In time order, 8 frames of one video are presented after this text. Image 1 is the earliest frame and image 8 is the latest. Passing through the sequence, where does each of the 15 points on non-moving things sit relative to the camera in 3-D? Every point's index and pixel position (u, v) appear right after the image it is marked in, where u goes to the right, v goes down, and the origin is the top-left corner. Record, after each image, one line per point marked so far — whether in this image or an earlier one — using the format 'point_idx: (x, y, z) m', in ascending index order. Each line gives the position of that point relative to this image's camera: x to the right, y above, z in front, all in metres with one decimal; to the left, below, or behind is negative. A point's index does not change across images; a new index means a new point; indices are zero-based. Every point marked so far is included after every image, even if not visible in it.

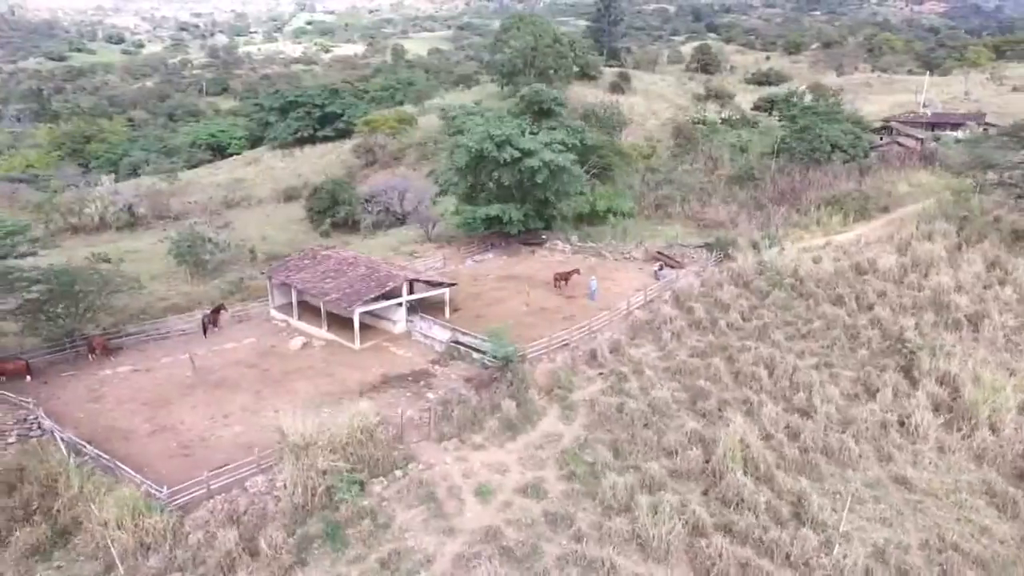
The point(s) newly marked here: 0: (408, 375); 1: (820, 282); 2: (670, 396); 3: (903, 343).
0: (-2.6, -2.2, +16.0) m
1: (+9.3, +0.2, +19.0) m
2: (+3.6, -2.4, +14.2) m
3: (+9.9, -1.4, +15.7) m
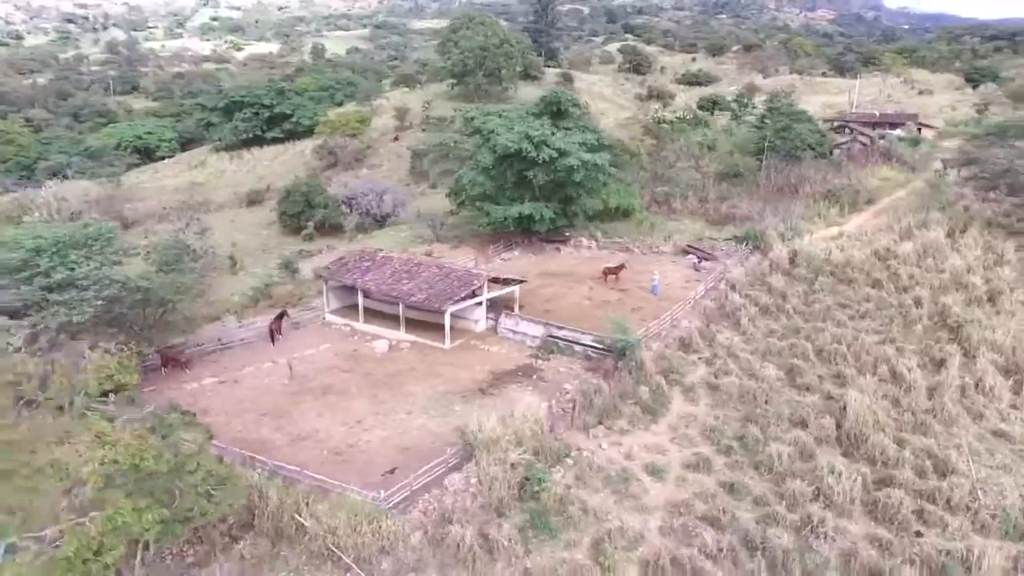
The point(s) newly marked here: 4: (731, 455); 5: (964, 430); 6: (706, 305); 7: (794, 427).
0: (+0.1, -2.1, +16.6) m
1: (+11.5, +0.7, +21.0) m
2: (+6.5, -2.1, +15.5) m
3: (+12.5, -0.9, +17.8) m
4: (+4.5, -3.4, +12.9) m
5: (+10.0, -3.1, +13.8) m
6: (+6.0, -0.6, +19.4) m
7: (+6.2, -3.0, +13.8) m
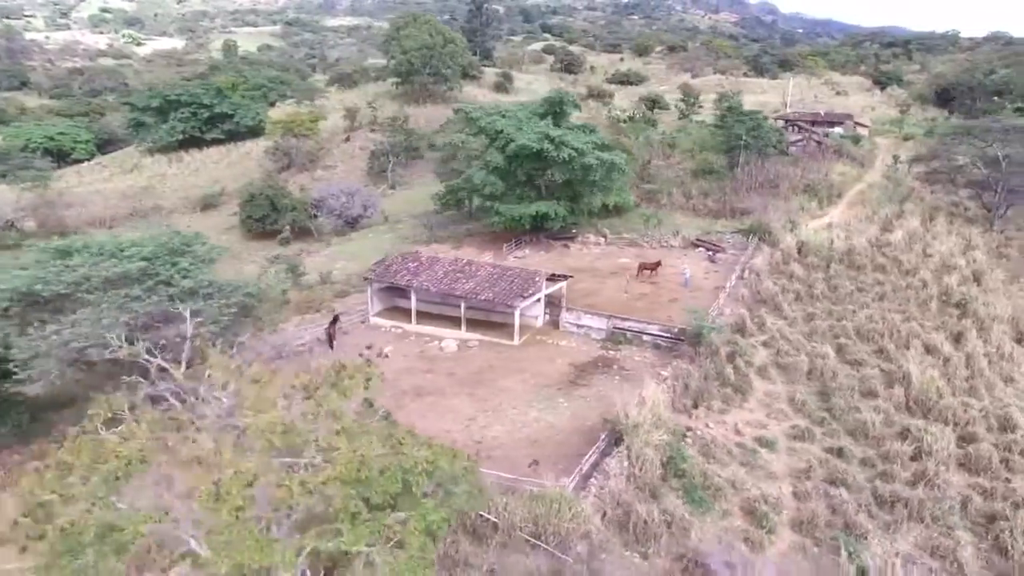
0: (+2.3, -2.0, +17.3) m
1: (+12.8, +1.2, +23.2) m
2: (+8.7, -1.8, +17.2) m
3: (+14.3, -0.3, +20.2) m
4: (+7.2, -3.1, +14.3) m
5: (+12.5, -2.6, +15.9) m
6: (+7.7, -0.2, +20.9) m
7: (+8.7, -2.7, +15.4) m
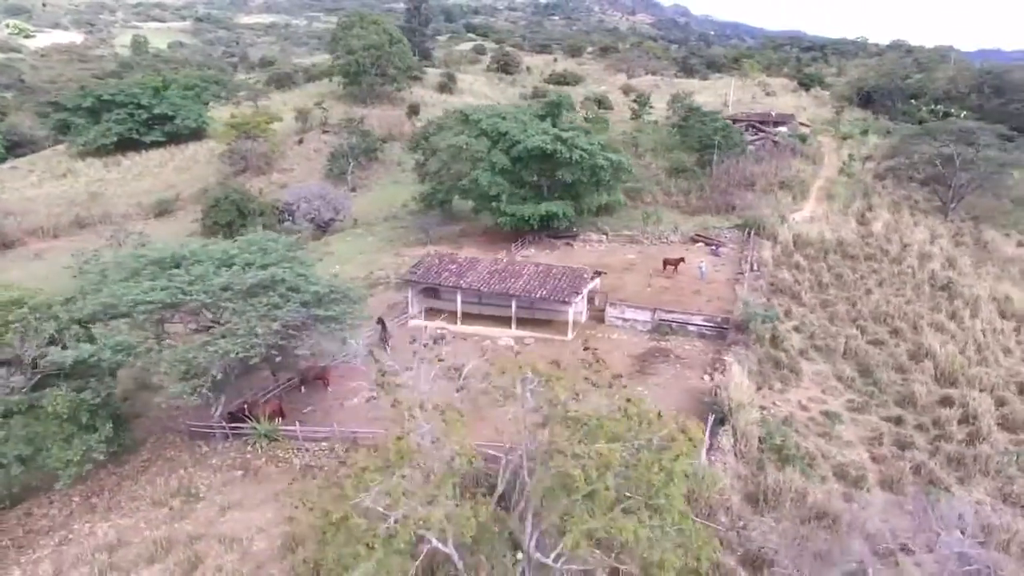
0: (+4.0, -1.8, +18.4) m
1: (+13.6, +1.7, +25.5) m
2: (+10.4, -1.4, +19.0) m
3: (+15.6, +0.3, +22.7) m
4: (+9.3, -2.8, +16.0) m
5: (+14.4, -2.1, +18.2) m
6: (+8.9, +0.1, +22.6) m
7: (+10.7, -2.3, +17.3) m
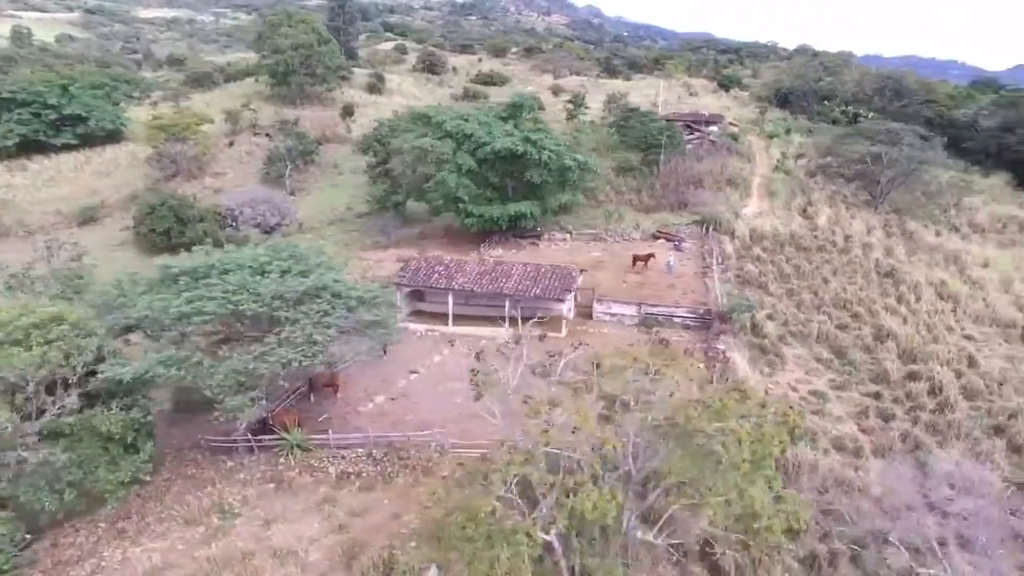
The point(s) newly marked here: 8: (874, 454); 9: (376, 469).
0: (+4.0, -1.7, +19.3) m
1: (+12.5, +2.2, +27.5) m
2: (+10.3, -1.0, +20.7) m
3: (+14.8, +0.8, +25.0) m
4: (+9.6, -2.4, +17.5) m
5: (+14.3, -1.6, +20.4) m
6: (+8.2, +0.4, +24.0) m
7: (+10.8, -1.9, +19.0) m
8: (+8.4, -3.8, +14.5) m
9: (-2.8, -3.7, +12.9) m
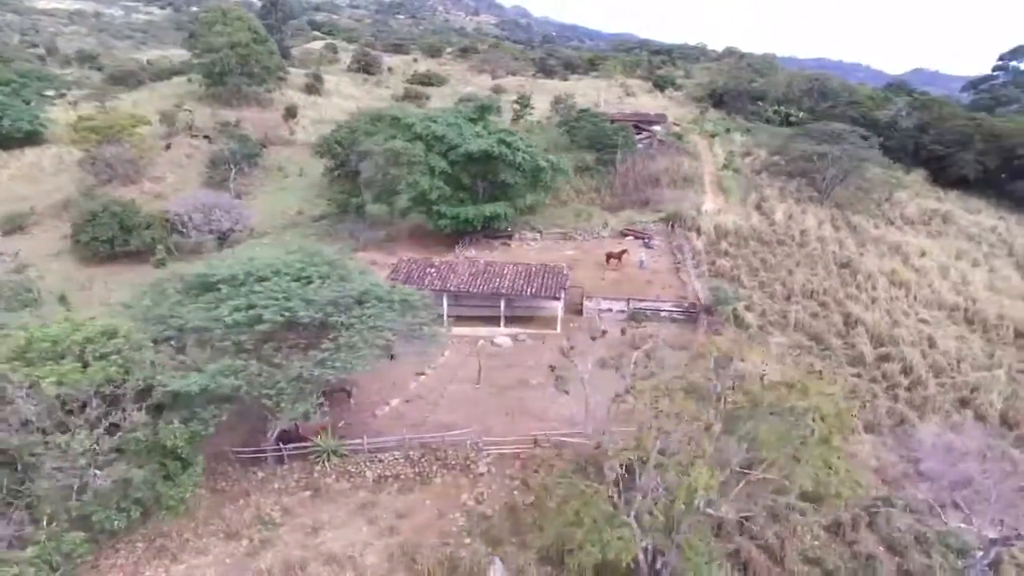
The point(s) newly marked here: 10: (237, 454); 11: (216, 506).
0: (+4.0, -1.6, +20.1) m
1: (+11.5, +2.6, +29.2) m
2: (+10.0, -0.7, +22.1) m
3: (+14.1, +1.2, +26.9) m
4: (+9.7, -2.1, +18.9) m
5: (+14.1, -1.1, +22.3) m
6: (+7.6, +0.6, +25.3) m
7: (+10.7, -1.6, +20.5) m
8: (+8.9, -3.6, +15.8) m
9: (-2.0, -3.8, +13.0) m
10: (-5.7, -3.5, +13.1) m
11: (-5.8, -4.3, +12.2) m
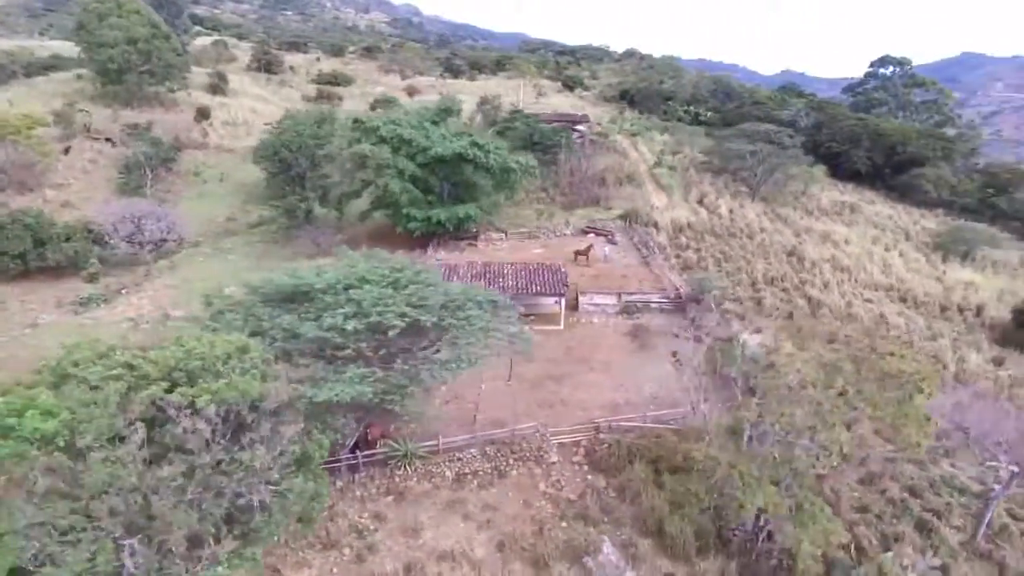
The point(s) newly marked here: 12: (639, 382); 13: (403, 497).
0: (+4.2, -1.4, +21.4) m
1: (+10.0, +3.1, +31.6) m
2: (+9.8, -0.3, +24.4) m
3: (+13.0, +1.9, +29.8) m
4: (+10.1, -1.7, +21.2) m
5: (+13.8, -0.5, +25.2) m
6: (+6.9, +1.0, +27.1) m
7: (+10.8, -1.1, +22.9) m
8: (+9.8, -3.1, +18.0) m
9: (-0.5, -3.8, +13.5) m
10: (-4.1, -3.7, +13.0) m
11: (-4.0, -4.5, +12.2) m
12: (+3.6, -2.7, +17.7) m
13: (-2.2, -4.2, +12.9) m
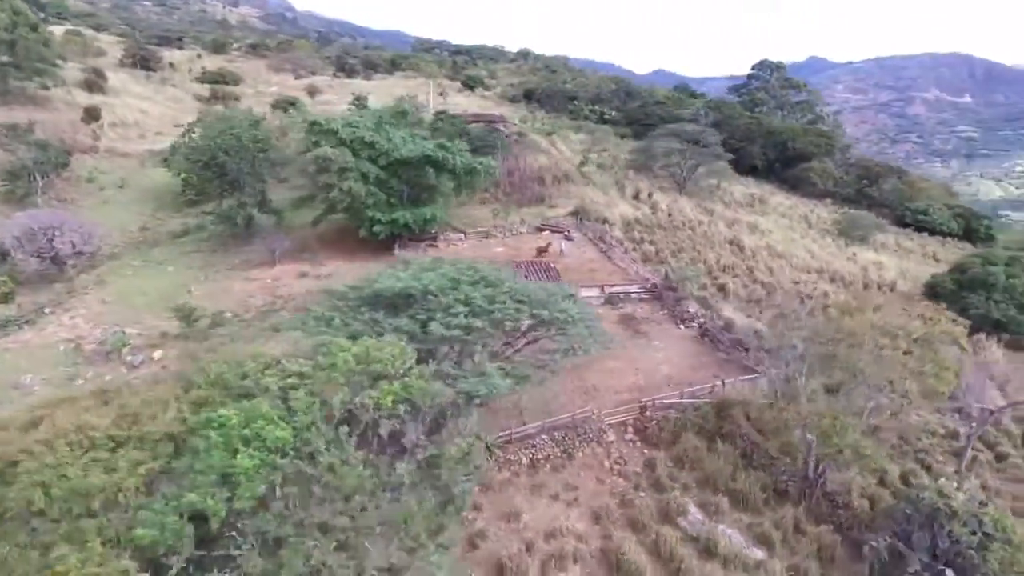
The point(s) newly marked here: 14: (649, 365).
0: (+4.2, -1.1, +23.1) m
1: (+7.8, +3.7, +34.1) m
2: (+9.1, +0.3, +27.0) m
3: (+11.2, +2.6, +32.8) m
4: (+10.0, -1.1, +23.9) m
5: (+12.9, +0.3, +28.4) m
6: (+5.7, +1.4, +29.1) m
7: (+10.4, -0.4, +25.7) m
8: (+10.4, -2.5, +20.7) m
9: (+1.1, -3.7, +14.5) m
10: (-2.5, -3.8, +13.3) m
11: (-2.2, -4.5, +12.5) m
12: (+4.3, -2.4, +19.3) m
13: (-0.5, -4.2, +13.5) m
14: (+4.2, -2.4, +19.3) m
